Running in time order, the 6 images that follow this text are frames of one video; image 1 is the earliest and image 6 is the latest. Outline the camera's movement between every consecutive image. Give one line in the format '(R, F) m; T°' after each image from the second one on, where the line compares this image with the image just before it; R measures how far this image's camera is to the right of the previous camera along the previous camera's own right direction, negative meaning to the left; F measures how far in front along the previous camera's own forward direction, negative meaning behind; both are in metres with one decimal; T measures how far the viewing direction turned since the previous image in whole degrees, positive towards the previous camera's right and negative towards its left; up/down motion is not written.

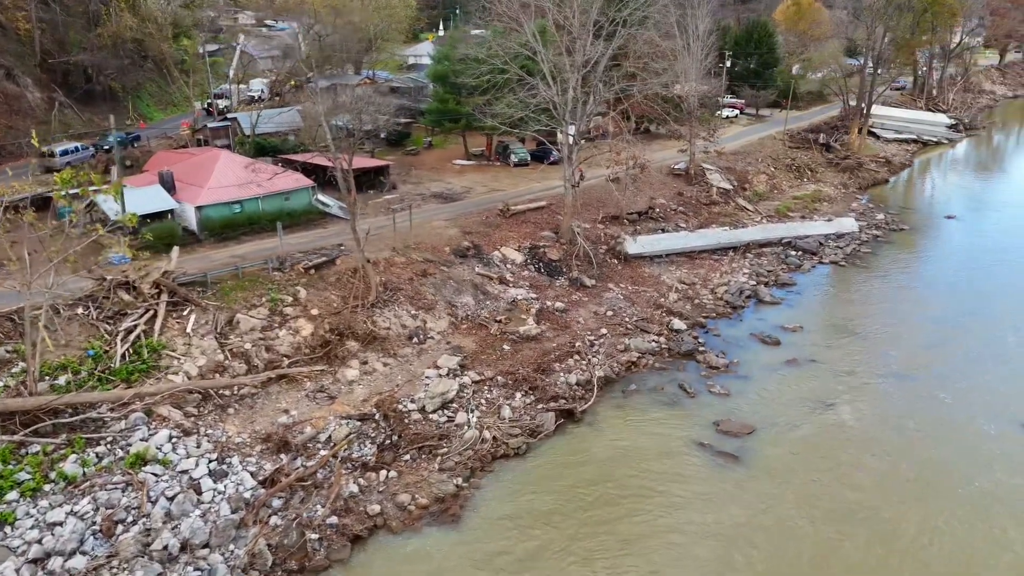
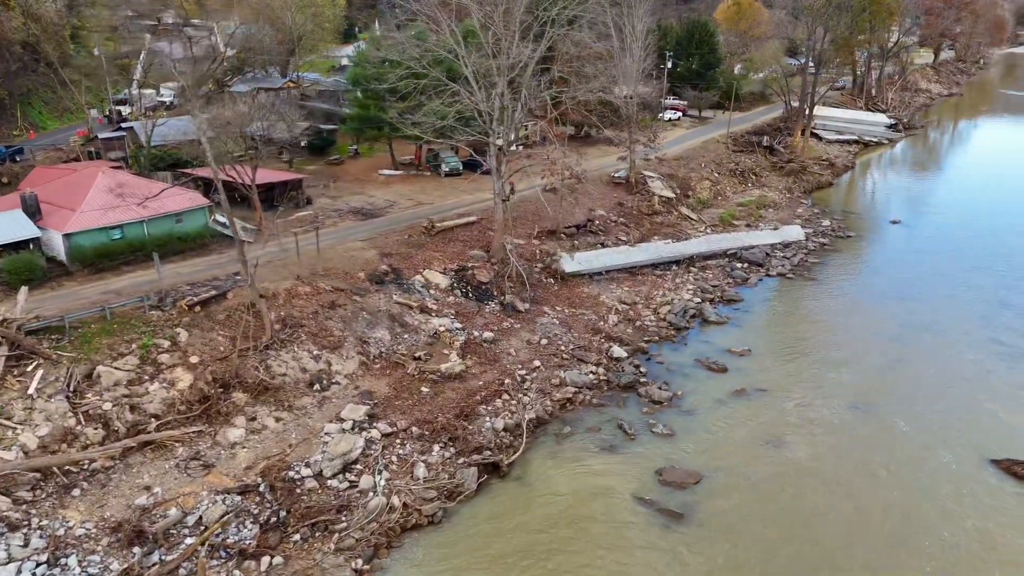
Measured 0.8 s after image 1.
(+0.9, +1.9) m; +4°
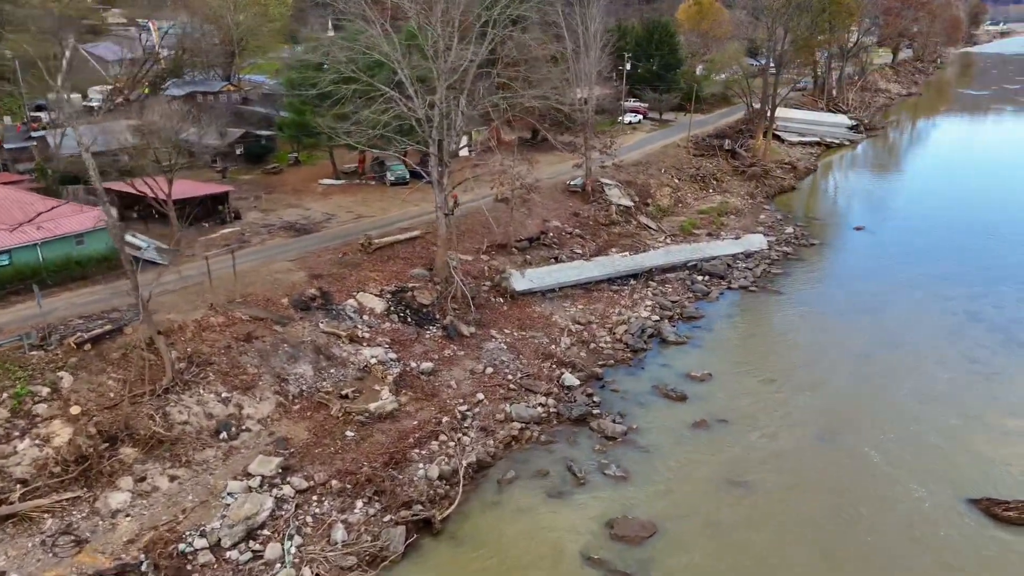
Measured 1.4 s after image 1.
(+0.7, +1.5) m; +3°
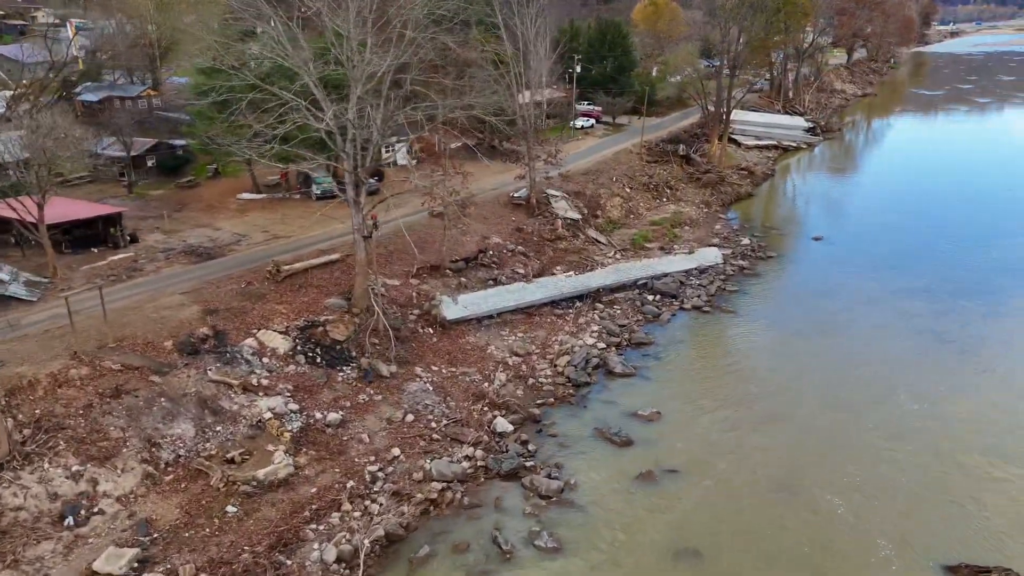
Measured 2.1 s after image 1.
(+1.0, +1.9) m; +3°
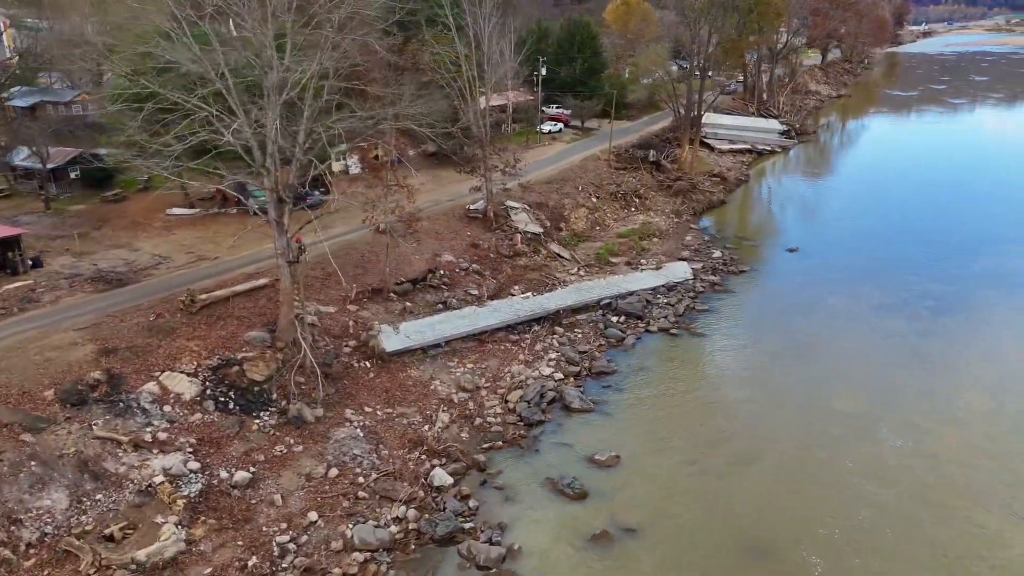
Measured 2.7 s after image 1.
(+0.9, +1.6) m; +2°
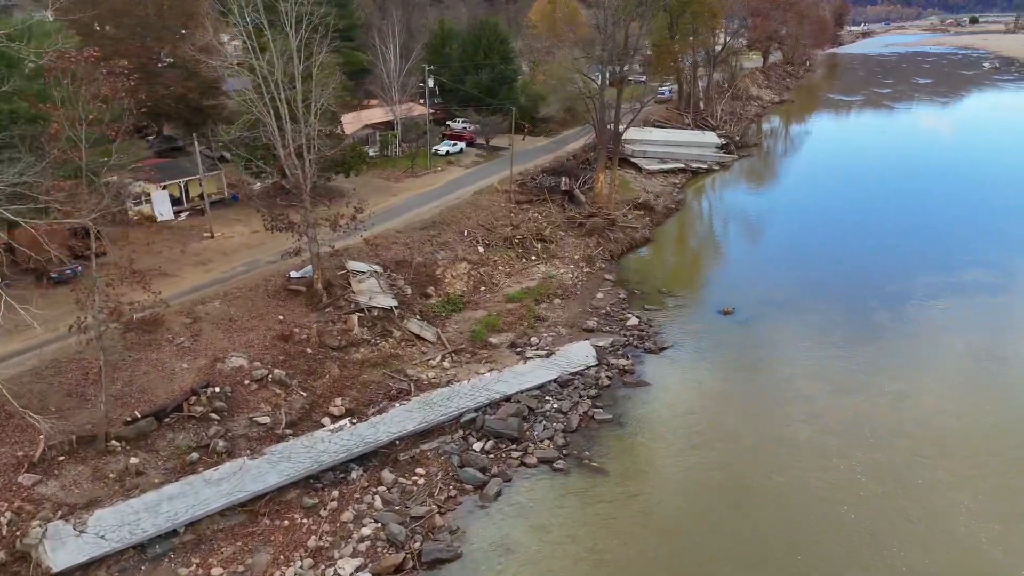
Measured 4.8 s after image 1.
(+2.9, +5.9) m; +4°
